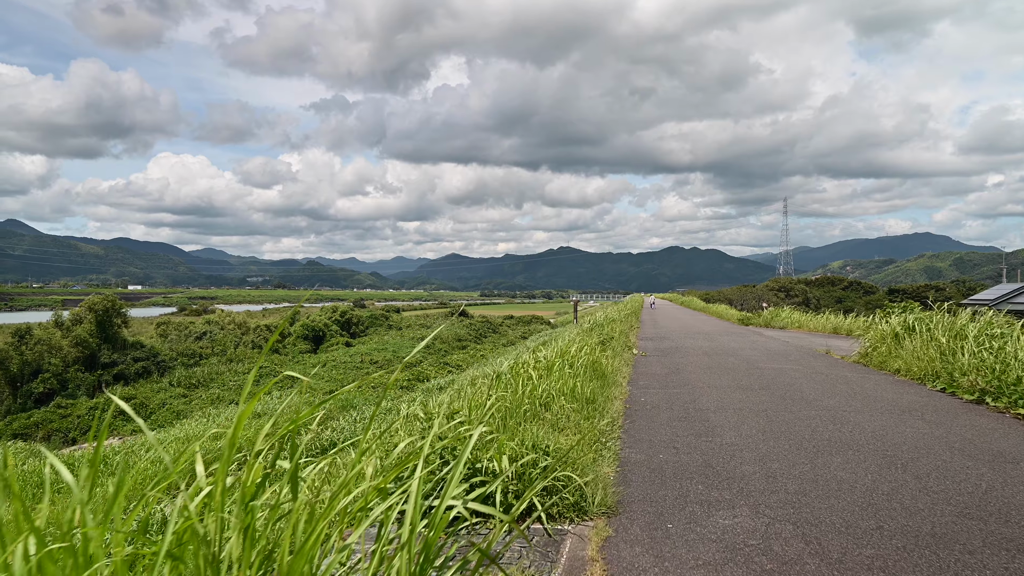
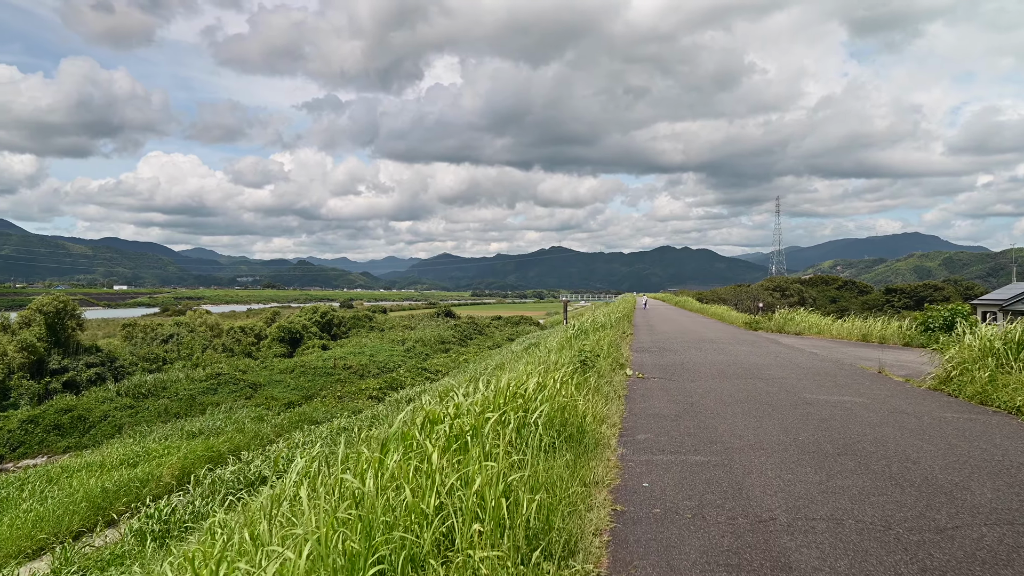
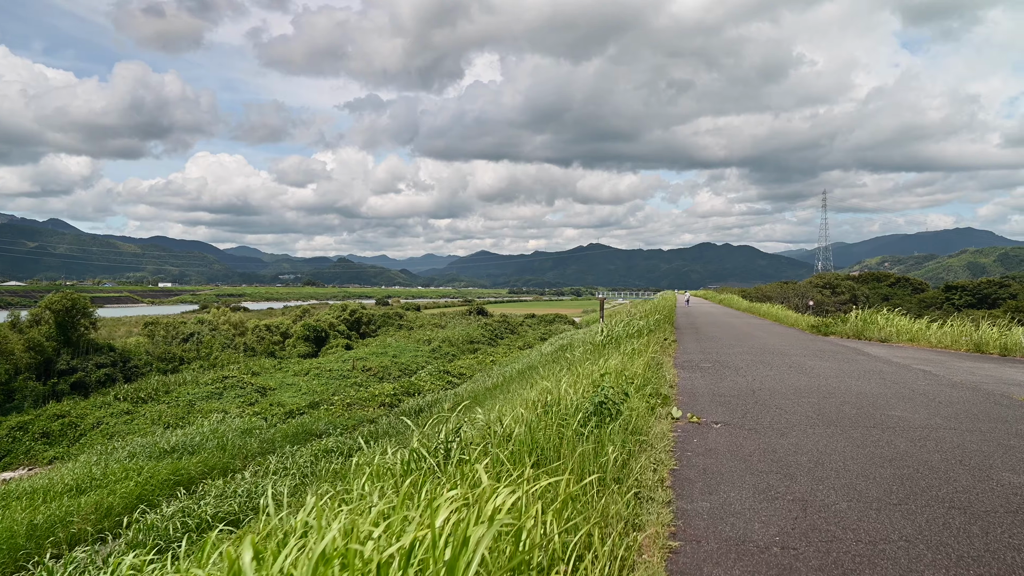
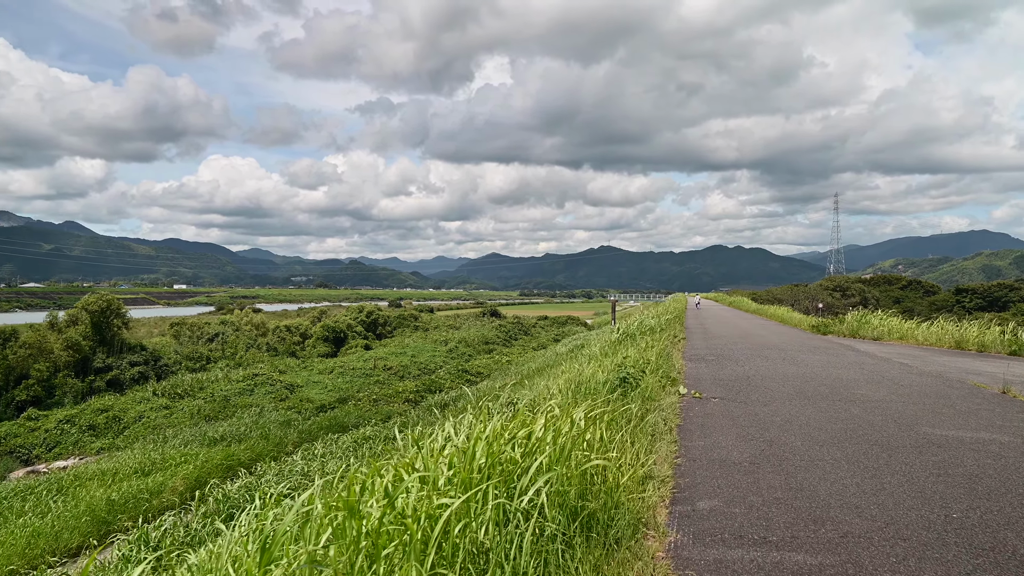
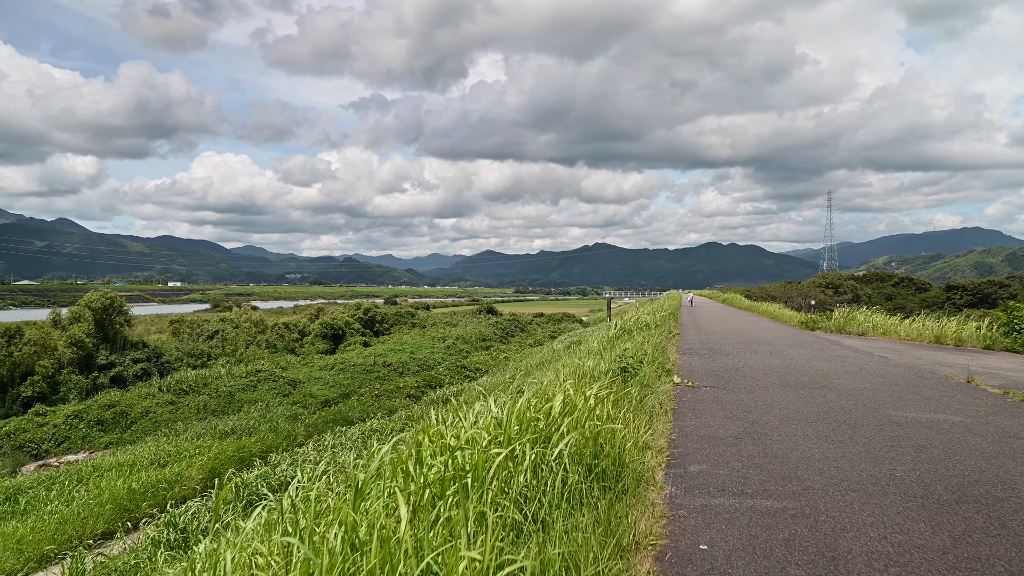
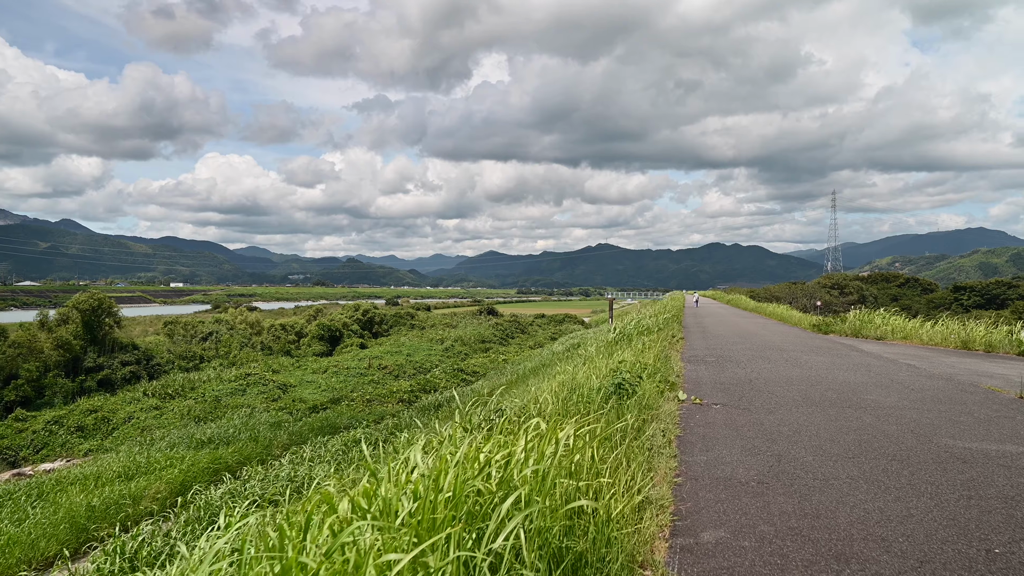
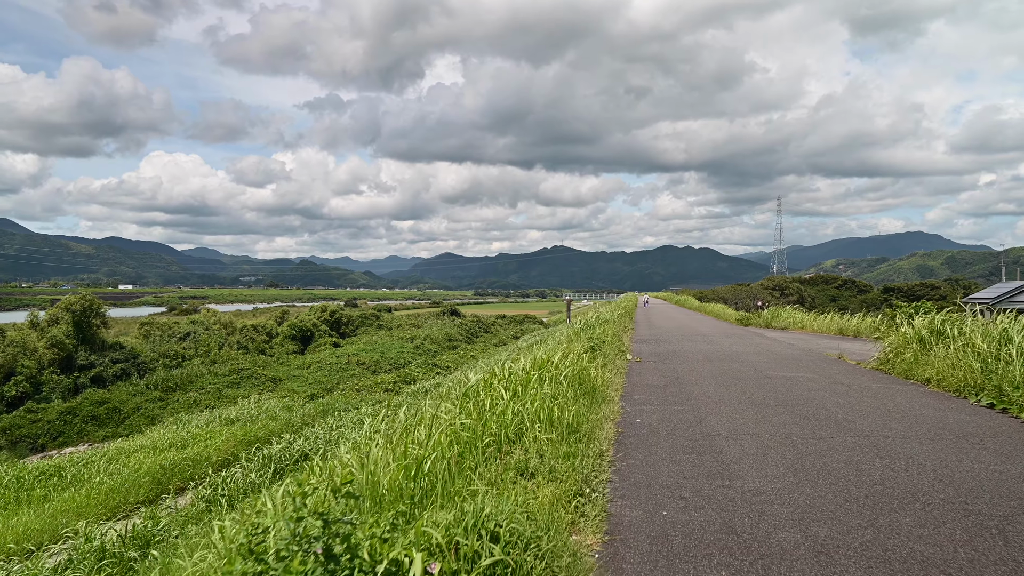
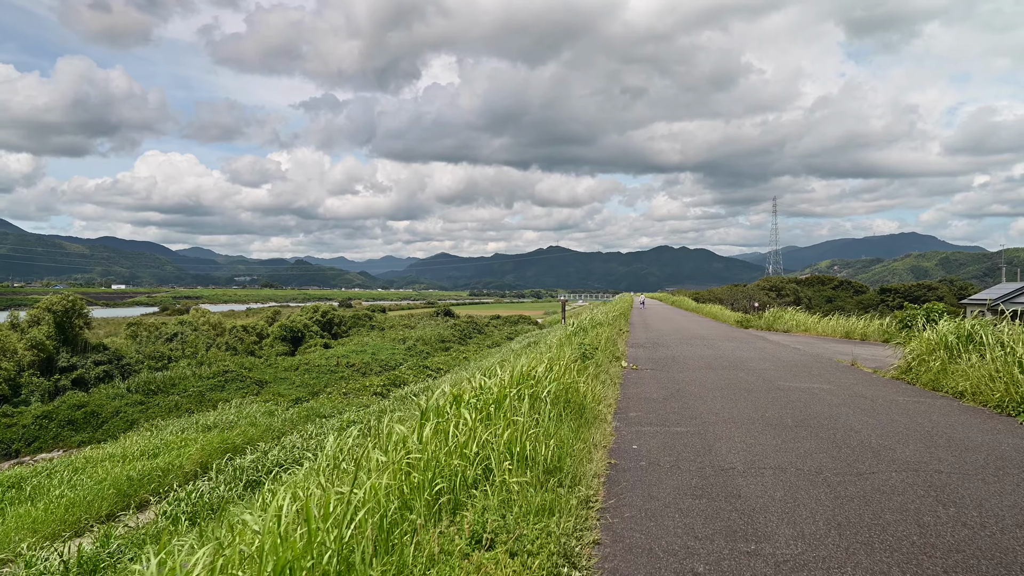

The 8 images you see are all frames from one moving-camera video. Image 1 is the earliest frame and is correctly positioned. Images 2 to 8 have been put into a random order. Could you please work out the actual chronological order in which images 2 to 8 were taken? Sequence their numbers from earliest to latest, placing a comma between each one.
7, 8, 2, 5, 4, 6, 3
